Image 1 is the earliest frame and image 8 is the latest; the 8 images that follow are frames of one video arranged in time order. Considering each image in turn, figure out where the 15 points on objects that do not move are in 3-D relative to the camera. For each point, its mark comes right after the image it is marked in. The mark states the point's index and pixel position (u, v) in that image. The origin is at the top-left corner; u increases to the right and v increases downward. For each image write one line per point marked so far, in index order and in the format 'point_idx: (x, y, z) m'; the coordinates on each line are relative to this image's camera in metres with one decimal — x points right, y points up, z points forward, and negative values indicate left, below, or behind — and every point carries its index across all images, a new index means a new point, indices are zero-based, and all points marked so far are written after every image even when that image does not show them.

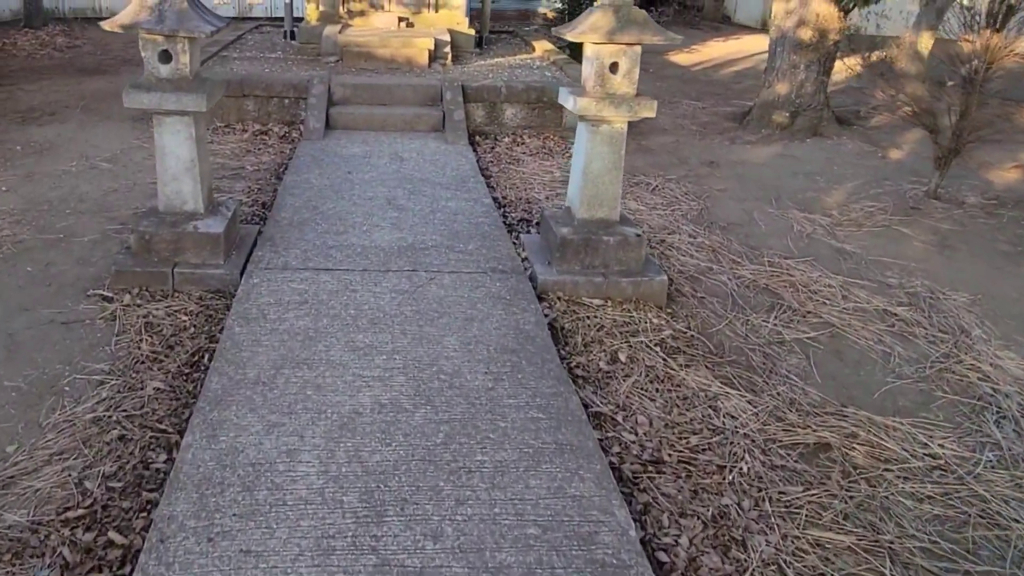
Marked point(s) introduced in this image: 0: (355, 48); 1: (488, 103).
0: (-1.6, +2.4, +8.1) m
1: (-0.2, +1.6, +7.1) m
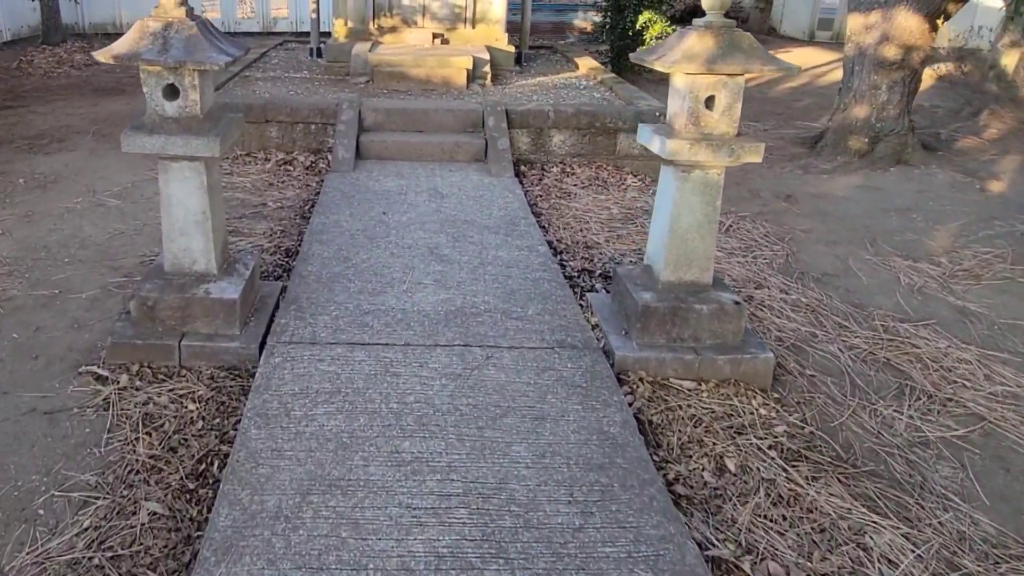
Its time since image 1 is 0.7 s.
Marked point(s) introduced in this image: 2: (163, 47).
0: (-1.2, +2.0, +7.5) m
1: (+0.2, +1.3, +6.5) m
2: (-1.3, +0.9, +3.0) m
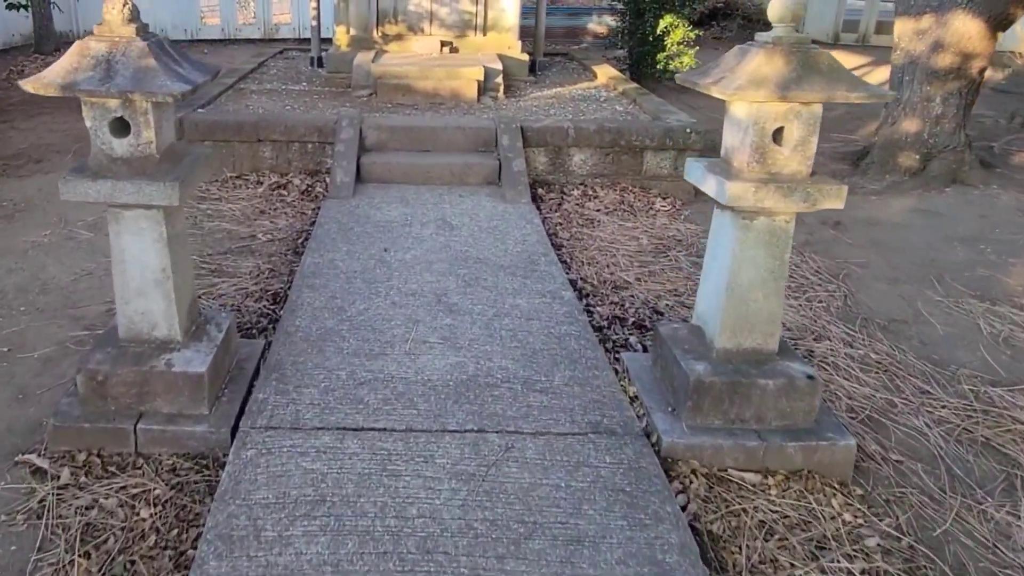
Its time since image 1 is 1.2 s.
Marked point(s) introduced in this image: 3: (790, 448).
0: (-1.0, +1.8, +7.0) m
1: (+0.3, +1.0, +5.9) m
2: (-1.2, +0.6, +2.4) m
3: (+0.9, -0.5, +2.7) m
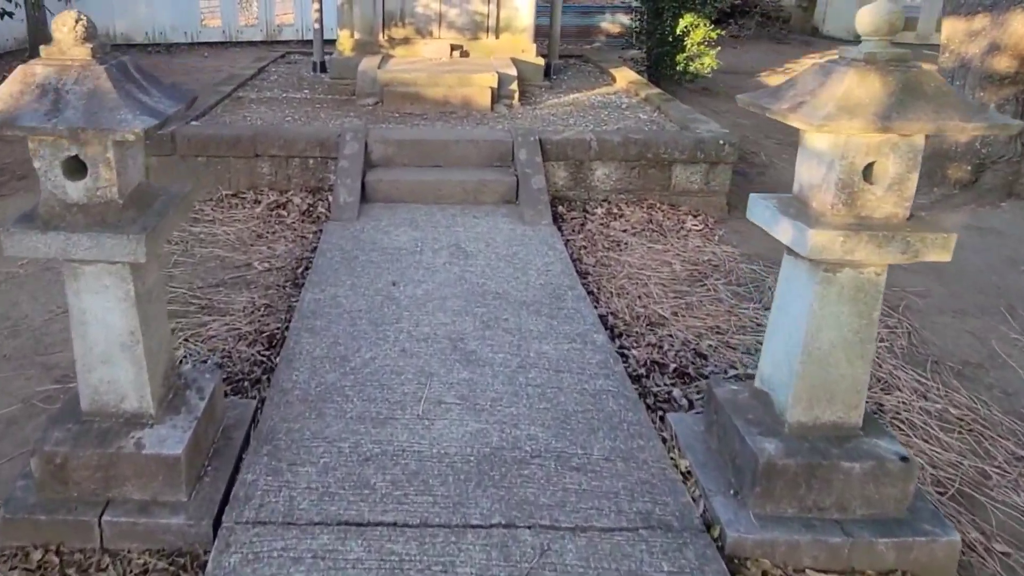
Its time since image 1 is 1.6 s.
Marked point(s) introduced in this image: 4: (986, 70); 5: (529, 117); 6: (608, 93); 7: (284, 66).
0: (-0.9, +1.6, +6.5) m
1: (+0.4, +0.8, +5.5) m
2: (-1.1, +0.4, +2.0) m
3: (+1.0, -0.7, +2.2) m
4: (+3.1, +1.4, +5.4) m
5: (+0.1, +1.3, +6.4) m
6: (+0.9, +1.8, +7.5) m
7: (-2.5, +2.5, +9.0) m
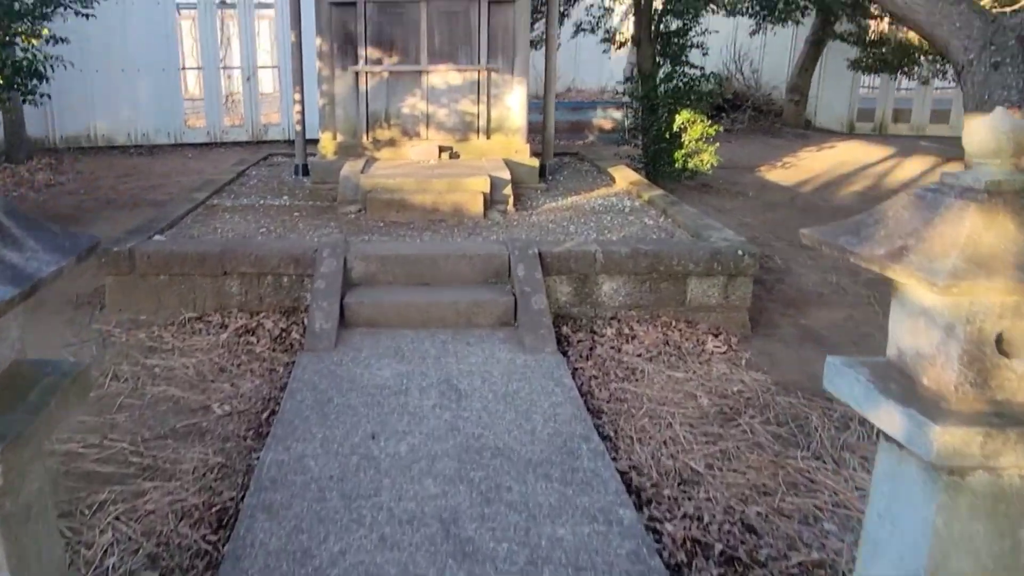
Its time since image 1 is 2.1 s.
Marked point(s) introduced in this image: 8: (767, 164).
0: (-0.9, +0.7, +6.0) m
1: (+0.4, +0.1, +4.9) m
2: (-1.1, 0.0, +1.4) m
3: (+1.0, -1.1, +1.5) m
4: (+3.1, +0.7, +4.9) m
5: (+0.1, +0.5, +5.9) m
6: (+0.8, +0.8, +7.0) m
7: (-2.6, +1.2, +8.6) m
8: (+3.7, +1.8, +11.8) m
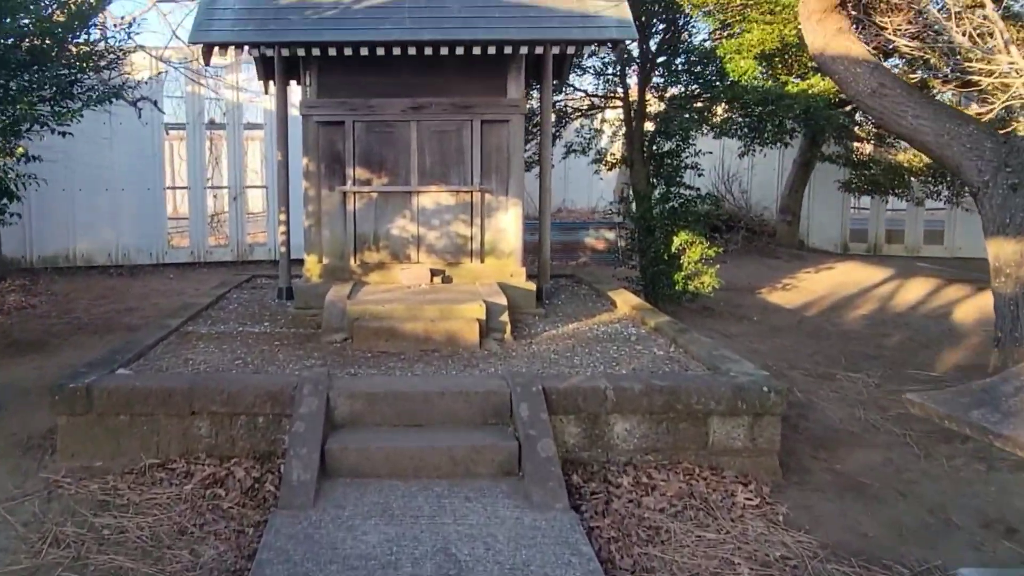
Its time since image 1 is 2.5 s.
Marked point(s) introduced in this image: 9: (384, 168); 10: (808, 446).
0: (-1.0, -0.2, +5.6) m
1: (+0.4, -0.7, +4.4) m
2: (-1.0, -0.3, +0.9) m
3: (+1.1, -1.4, +0.9) m
4: (+3.1, -0.1, +4.5) m
5: (+0.1, -0.4, +5.4) m
6: (+0.8, -0.3, +6.6) m
7: (-2.6, 0.0, +8.2) m
8: (+3.6, 0.0, +11.6) m
9: (-1.1, +1.0, +7.0) m
10: (+1.8, -1.0, +5.0) m
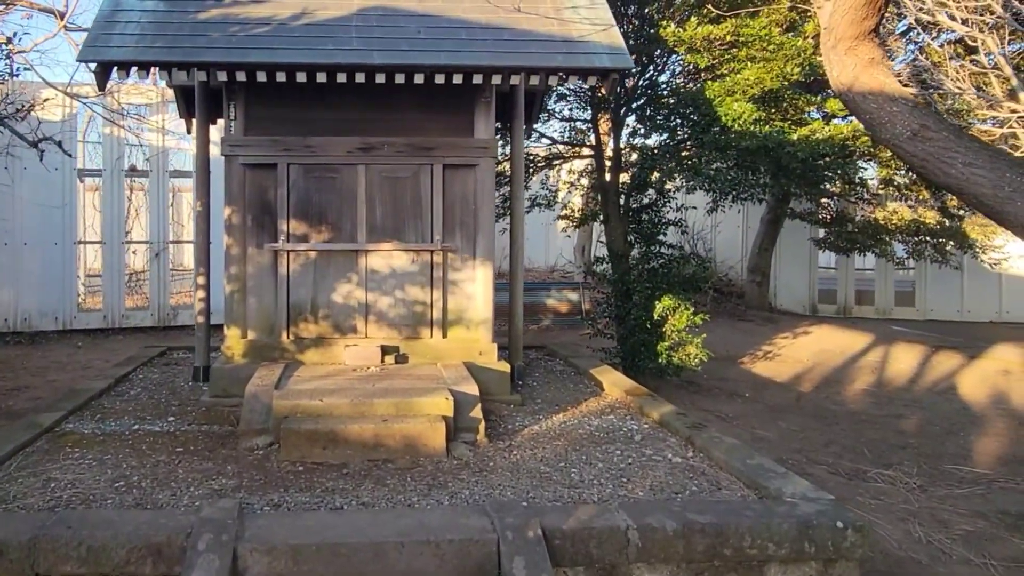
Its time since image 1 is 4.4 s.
0: (-1.1, -0.7, +4.3) m
1: (+0.4, -1.1, +3.2) m
2: (-0.8, -0.4, -0.4) m
3: (+1.3, -1.6, -0.3) m
4: (+3.0, -0.5, +3.5) m
5: (0.0, -0.9, +4.2) m
6: (+0.6, -0.8, +5.4) m
7: (-2.9, -0.7, +6.7) m
8: (+3.1, -0.9, +10.5) m
9: (-1.3, +0.5, +5.7) m
10: (+1.7, -1.4, +3.8) m
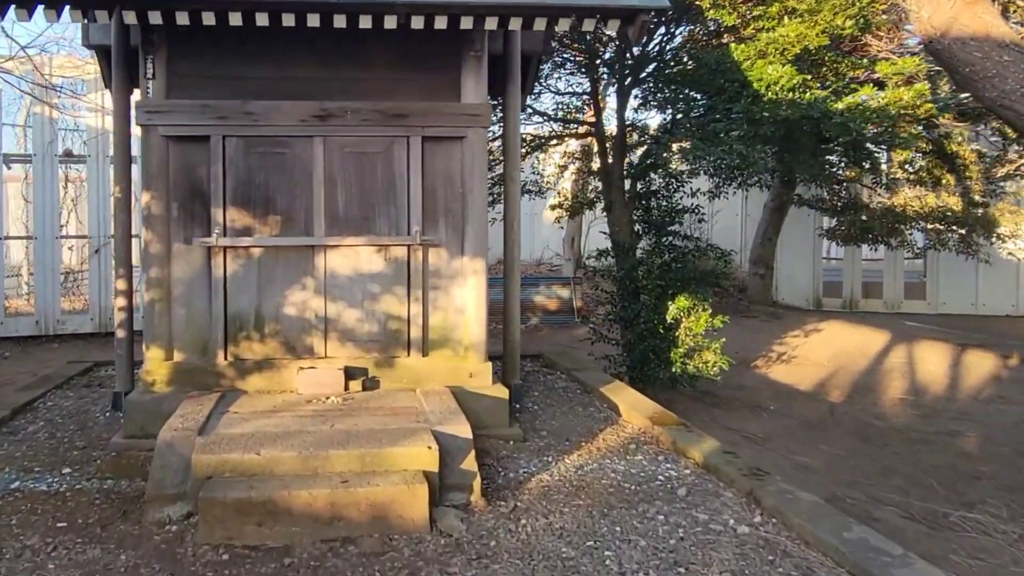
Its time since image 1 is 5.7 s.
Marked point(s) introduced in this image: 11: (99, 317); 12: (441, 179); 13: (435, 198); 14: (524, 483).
0: (-1.0, -0.8, +3.1) m
1: (+0.4, -1.1, +2.0) m
2: (-0.6, -0.5, -1.6) m
3: (+1.5, -1.7, -1.4) m
4: (+3.1, -0.5, +2.4) m
5: (0.0, -1.0, +3.0) m
6: (+0.6, -0.8, +4.3) m
7: (-3.0, -0.7, +5.5) m
8: (+2.9, -0.8, +9.5) m
9: (-1.3, +0.4, +4.5) m
10: (+1.8, -1.4, +2.7) m
11: (-5.1, -0.3, +10.0) m
12: (-0.4, +0.6, +4.6) m
13: (-0.4, +0.5, +4.6) m
14: (+0.1, -0.9, +3.7) m
